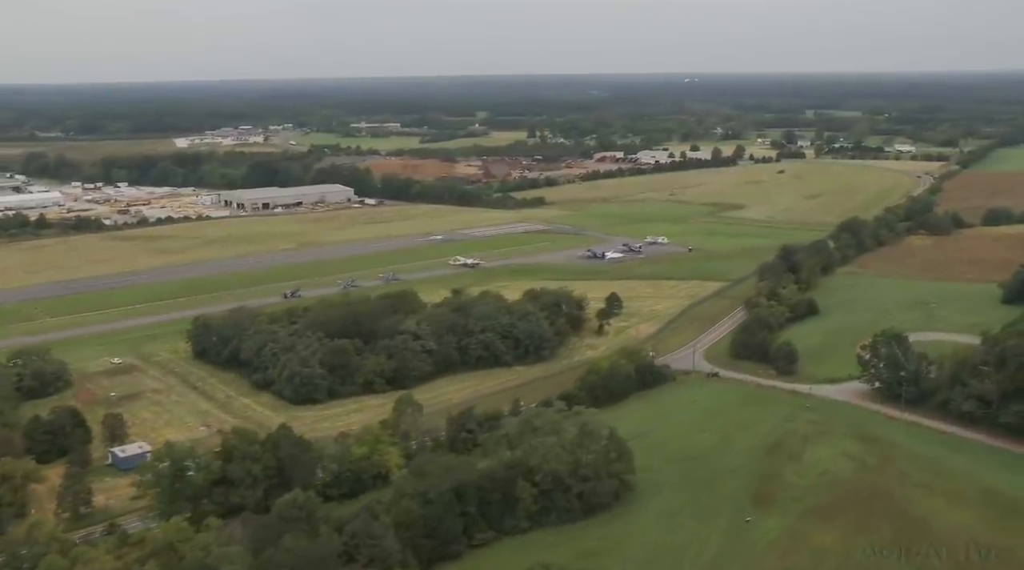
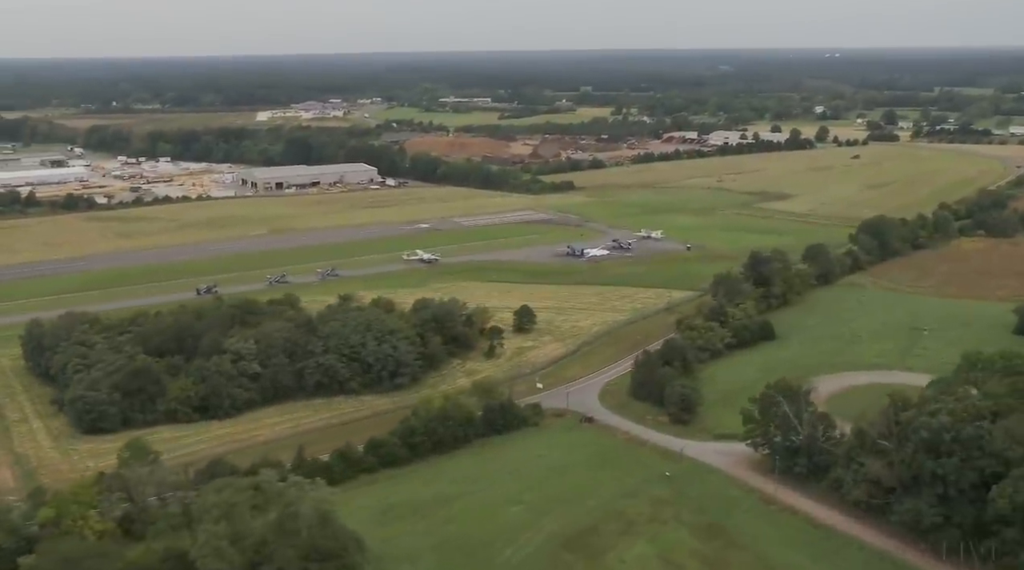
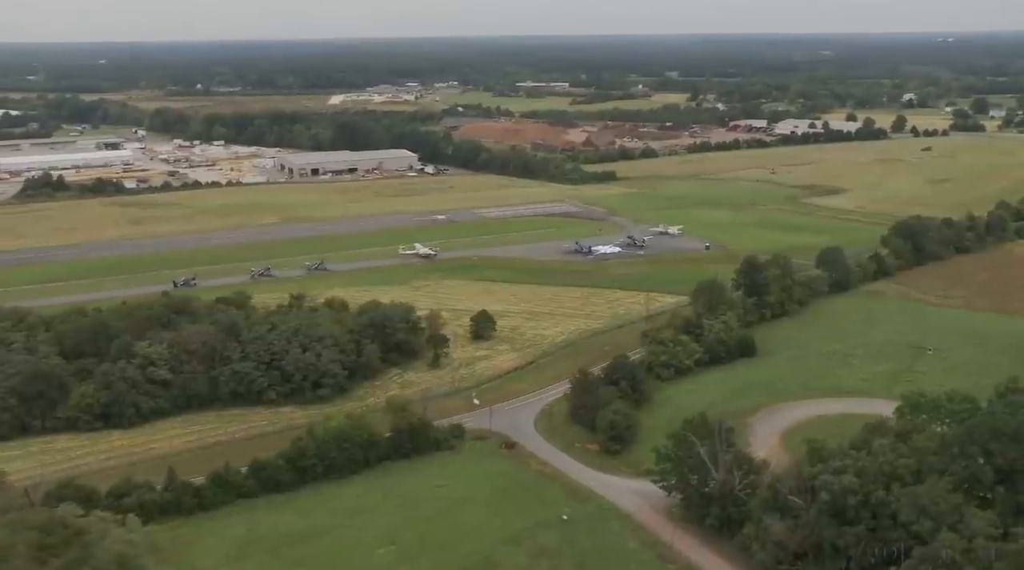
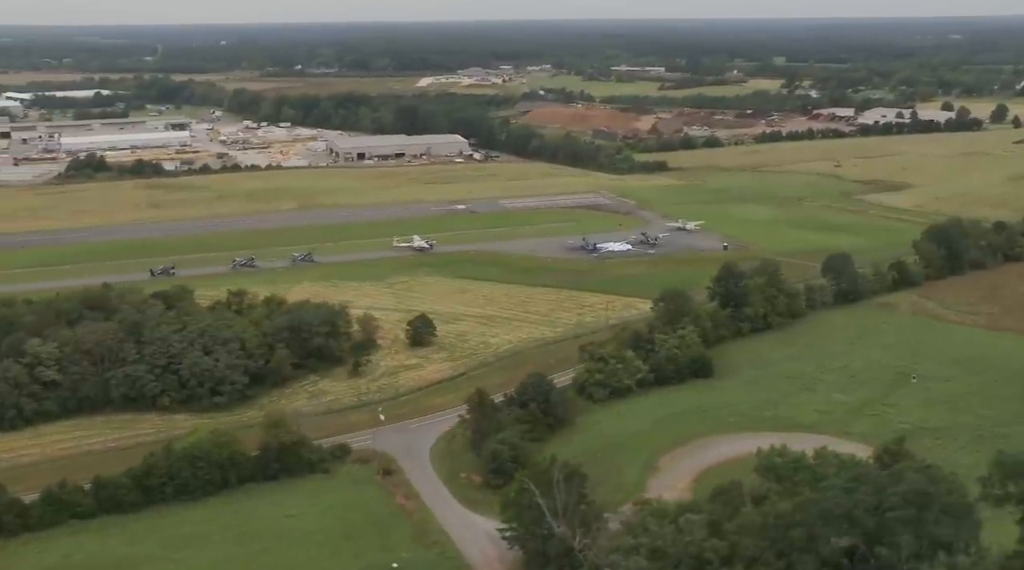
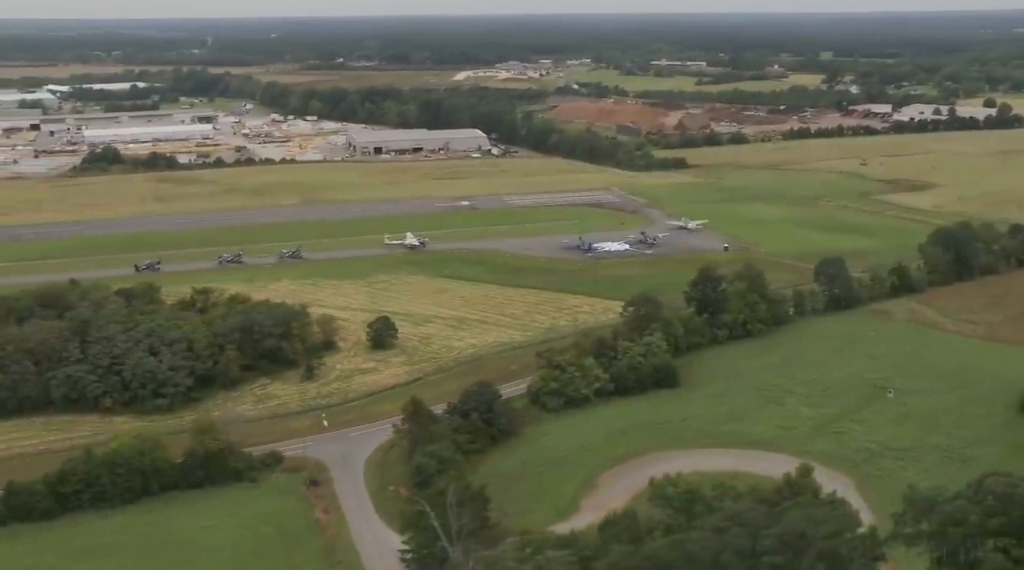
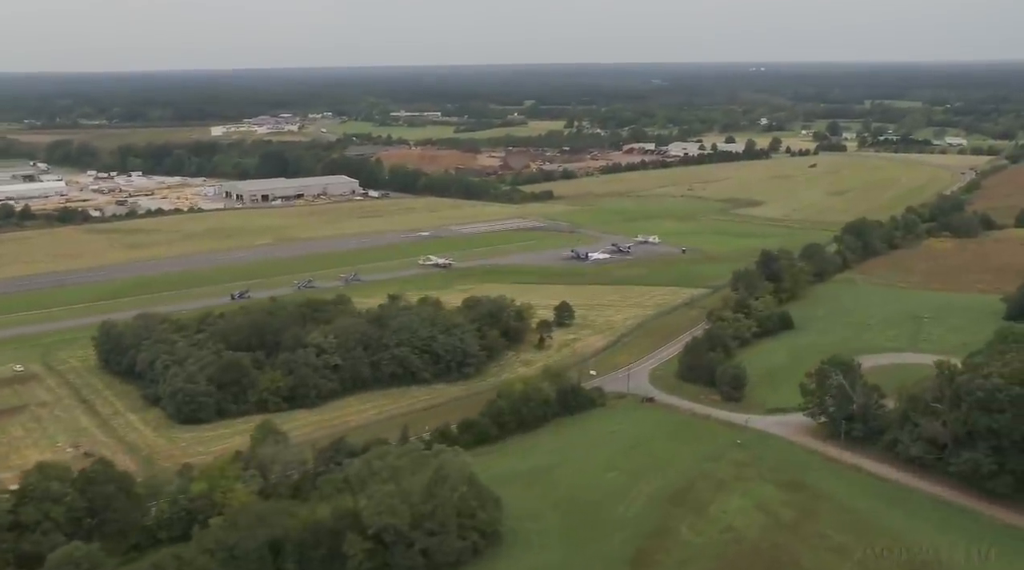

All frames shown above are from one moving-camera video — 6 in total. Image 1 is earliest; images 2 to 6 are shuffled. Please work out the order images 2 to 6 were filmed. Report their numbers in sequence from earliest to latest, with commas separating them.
6, 2, 3, 4, 5
